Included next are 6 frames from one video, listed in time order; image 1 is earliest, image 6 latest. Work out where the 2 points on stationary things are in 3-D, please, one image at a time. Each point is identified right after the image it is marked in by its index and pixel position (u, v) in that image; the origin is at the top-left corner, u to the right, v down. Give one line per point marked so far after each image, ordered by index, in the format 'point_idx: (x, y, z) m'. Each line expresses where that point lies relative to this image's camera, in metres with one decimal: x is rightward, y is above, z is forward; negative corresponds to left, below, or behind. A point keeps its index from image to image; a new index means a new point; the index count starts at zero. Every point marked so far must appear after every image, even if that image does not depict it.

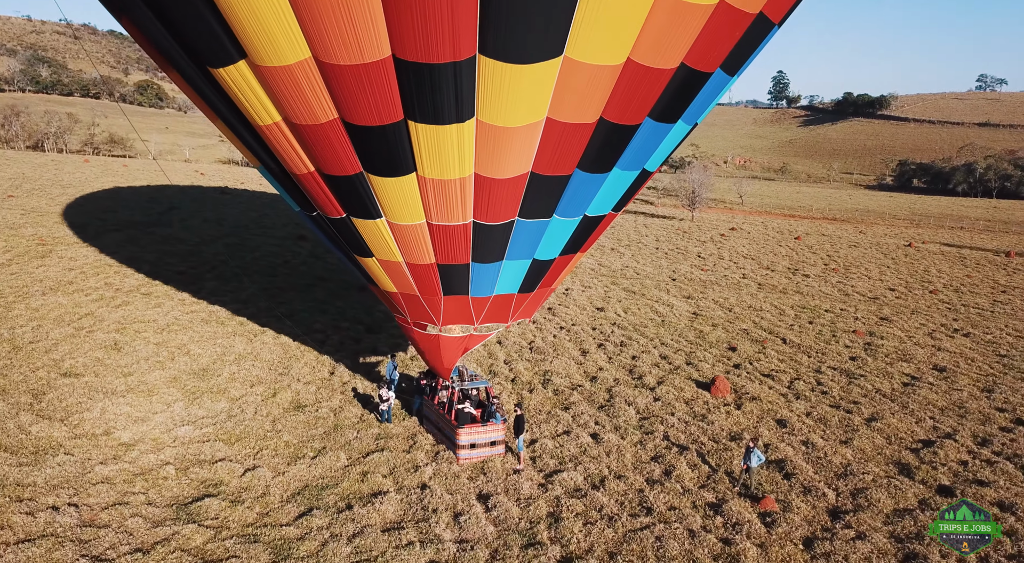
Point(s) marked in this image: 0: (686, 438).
0: (+1.6, -1.4, +5.7) m
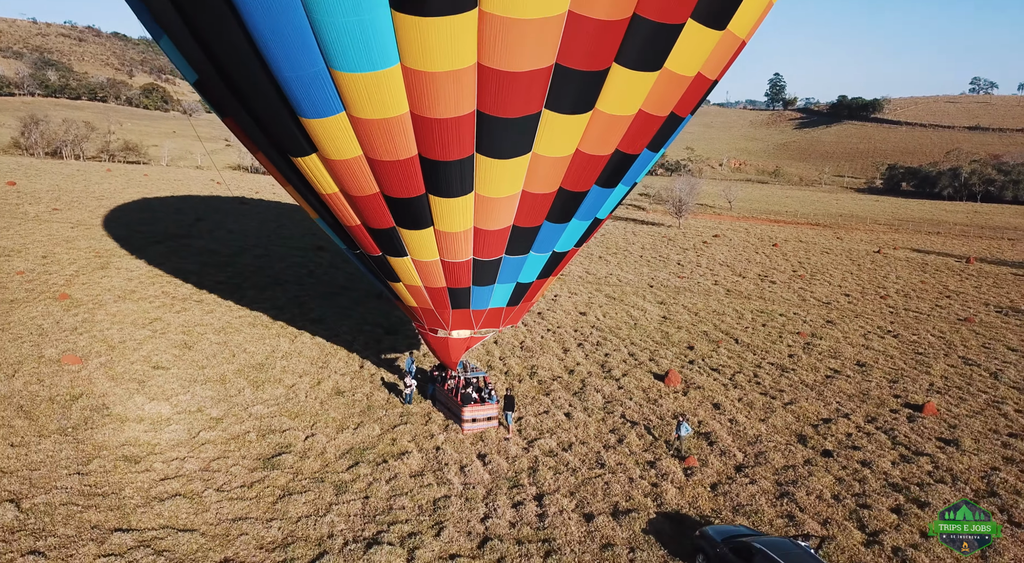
0: (+1.5, -1.5, +7.4) m
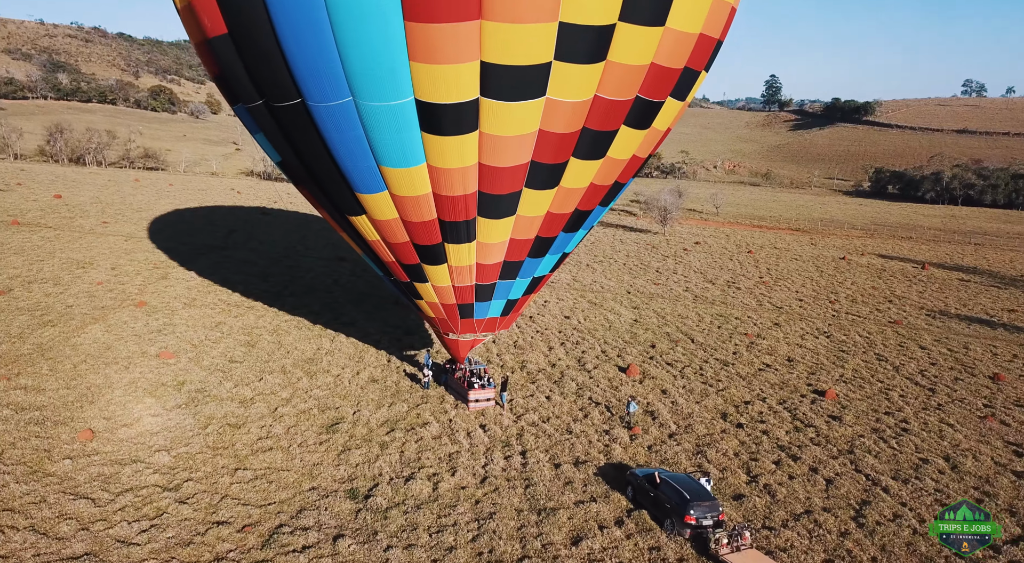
0: (+1.4, -1.8, +9.7) m
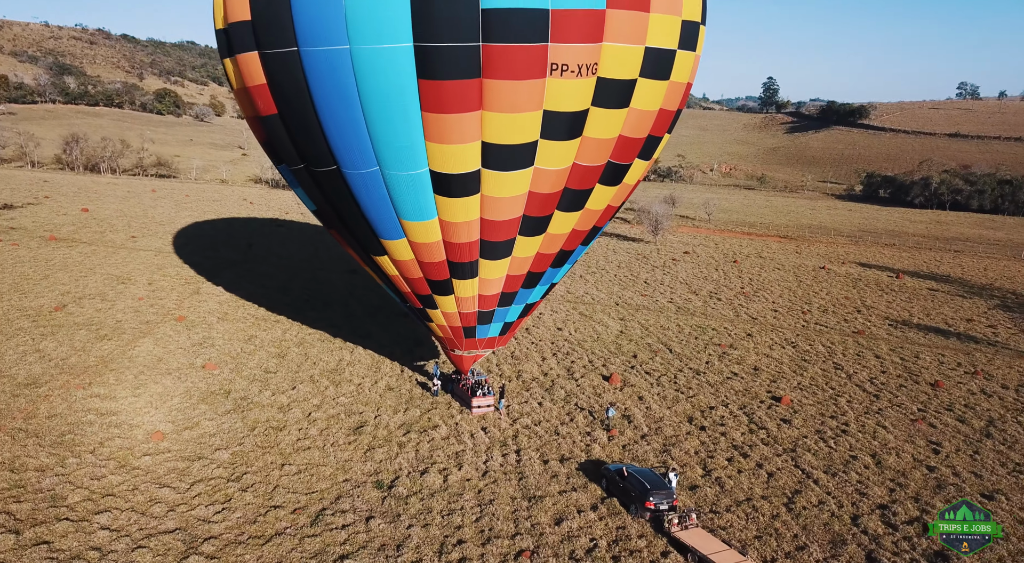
0: (+1.3, -2.2, +11.3) m
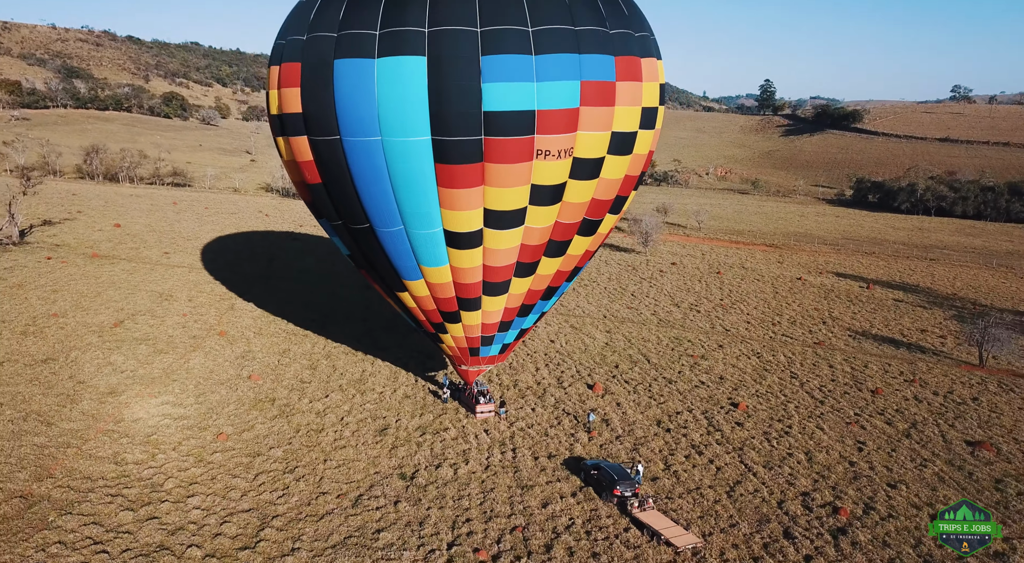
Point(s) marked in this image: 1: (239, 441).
0: (+1.3, -2.7, +13.4) m
1: (-4.7, -2.8, +11.1) m
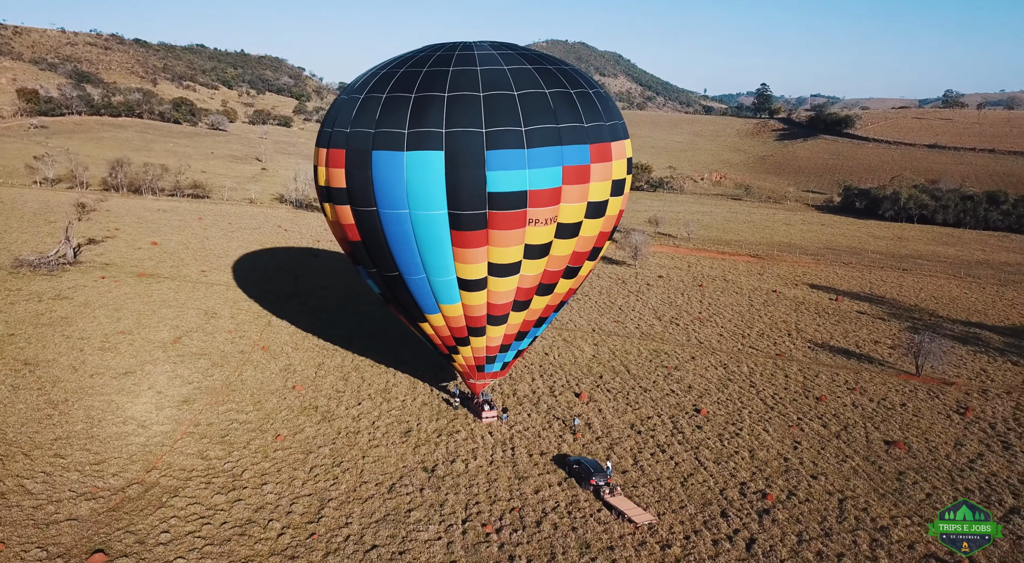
0: (+1.2, -3.4, +16.2) m
1: (-4.8, -3.5, +13.9) m
